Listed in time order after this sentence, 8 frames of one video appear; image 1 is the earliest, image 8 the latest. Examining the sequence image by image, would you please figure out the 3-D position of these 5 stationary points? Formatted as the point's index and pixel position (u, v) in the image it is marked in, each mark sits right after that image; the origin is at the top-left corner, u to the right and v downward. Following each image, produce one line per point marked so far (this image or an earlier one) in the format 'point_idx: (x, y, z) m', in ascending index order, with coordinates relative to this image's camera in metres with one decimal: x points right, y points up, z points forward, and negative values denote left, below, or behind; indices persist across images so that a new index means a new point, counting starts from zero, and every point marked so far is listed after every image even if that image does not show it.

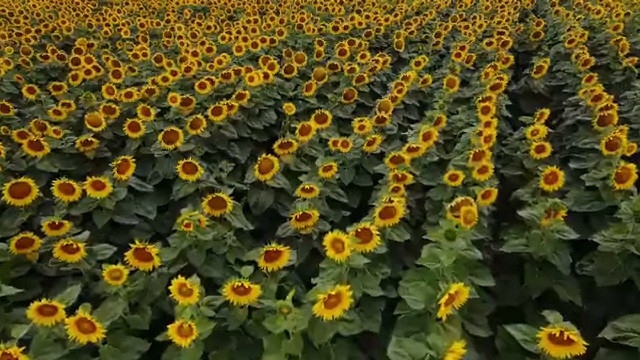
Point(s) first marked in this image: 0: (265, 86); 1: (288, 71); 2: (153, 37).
0: (-0.3, +0.5, +4.2) m
1: (-0.2, +0.7, +4.8) m
2: (-1.7, +1.4, +7.2) m
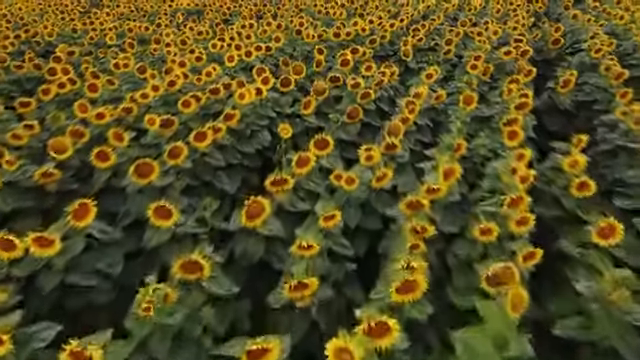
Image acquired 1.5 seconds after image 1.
0: (-0.3, +0.4, +3.7) m
1: (-0.2, +0.6, +4.3) m
2: (-1.7, +1.3, +6.7) m
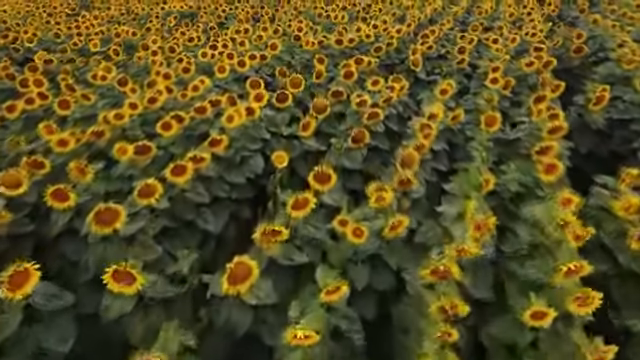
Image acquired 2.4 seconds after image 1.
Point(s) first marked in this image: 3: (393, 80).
0: (-0.3, +0.2, +3.3) m
1: (-0.2, +0.4, +3.8) m
2: (-1.7, +1.1, +6.3) m
3: (+0.4, +0.6, +4.1) m
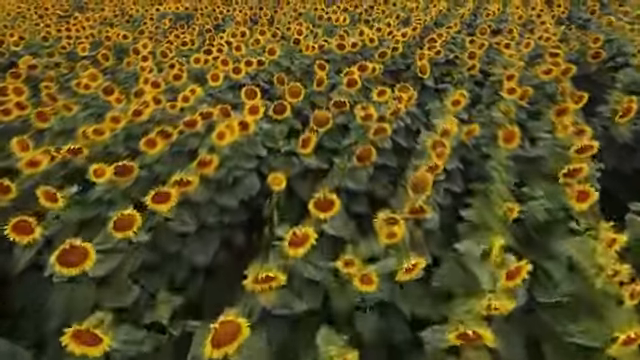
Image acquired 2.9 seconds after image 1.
0: (-0.3, +0.2, +3.0) m
1: (-0.2, +0.3, +3.5) m
2: (-1.7, +1.0, +6.0) m
3: (+0.4, +0.5, +3.8) m
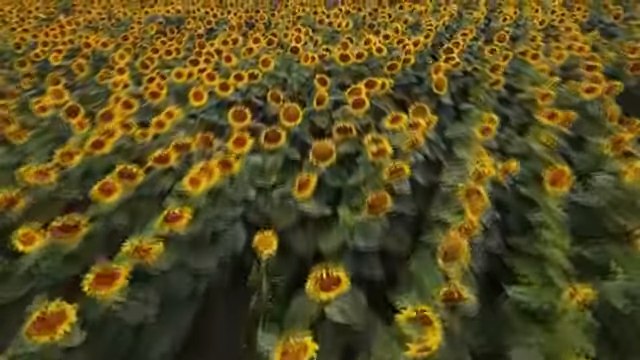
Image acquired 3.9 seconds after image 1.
0: (-0.3, 0.0, +2.4) m
1: (-0.2, +0.2, +2.9) m
2: (-1.6, +0.9, +5.4) m
3: (+0.4, +0.3, +3.2) m
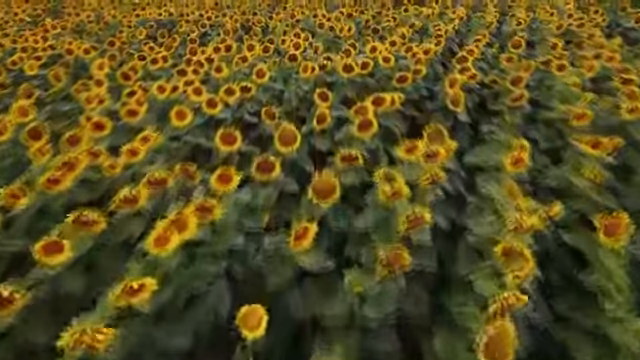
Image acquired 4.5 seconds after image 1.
0: (-0.3, -0.1, +1.9) m
1: (-0.2, 0.0, +2.5) m
2: (-1.6, +0.7, +4.9) m
3: (+0.4, +0.2, +2.8) m
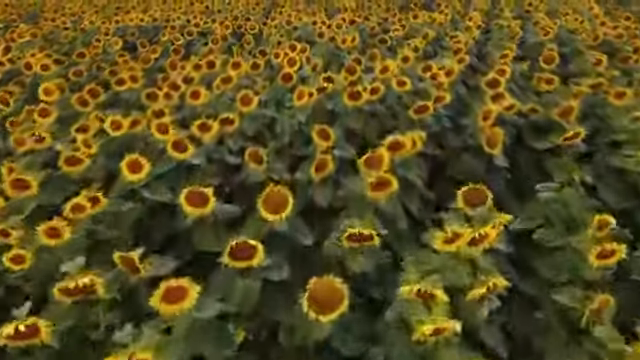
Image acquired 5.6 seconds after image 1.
0: (-0.3, -0.4, +1.2) m
1: (-0.2, -0.2, +1.8) m
2: (-1.6, +0.5, +4.2) m
3: (+0.4, -0.1, +2.0) m
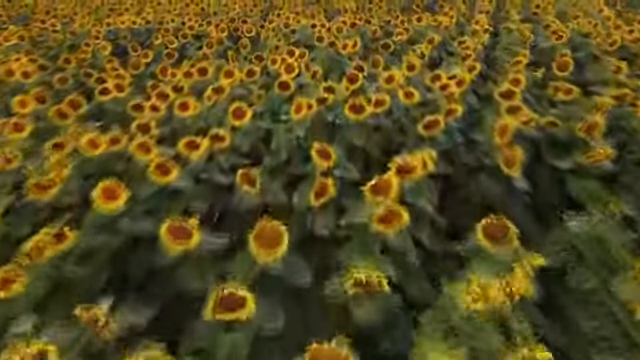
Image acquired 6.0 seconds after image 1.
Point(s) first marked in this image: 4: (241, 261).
0: (-0.3, -0.4, +0.9) m
1: (-0.2, -0.3, +1.5) m
2: (-1.6, +0.4, +3.9) m
3: (+0.4, -0.1, +1.8) m
4: (-0.2, -0.2, +1.9) m
